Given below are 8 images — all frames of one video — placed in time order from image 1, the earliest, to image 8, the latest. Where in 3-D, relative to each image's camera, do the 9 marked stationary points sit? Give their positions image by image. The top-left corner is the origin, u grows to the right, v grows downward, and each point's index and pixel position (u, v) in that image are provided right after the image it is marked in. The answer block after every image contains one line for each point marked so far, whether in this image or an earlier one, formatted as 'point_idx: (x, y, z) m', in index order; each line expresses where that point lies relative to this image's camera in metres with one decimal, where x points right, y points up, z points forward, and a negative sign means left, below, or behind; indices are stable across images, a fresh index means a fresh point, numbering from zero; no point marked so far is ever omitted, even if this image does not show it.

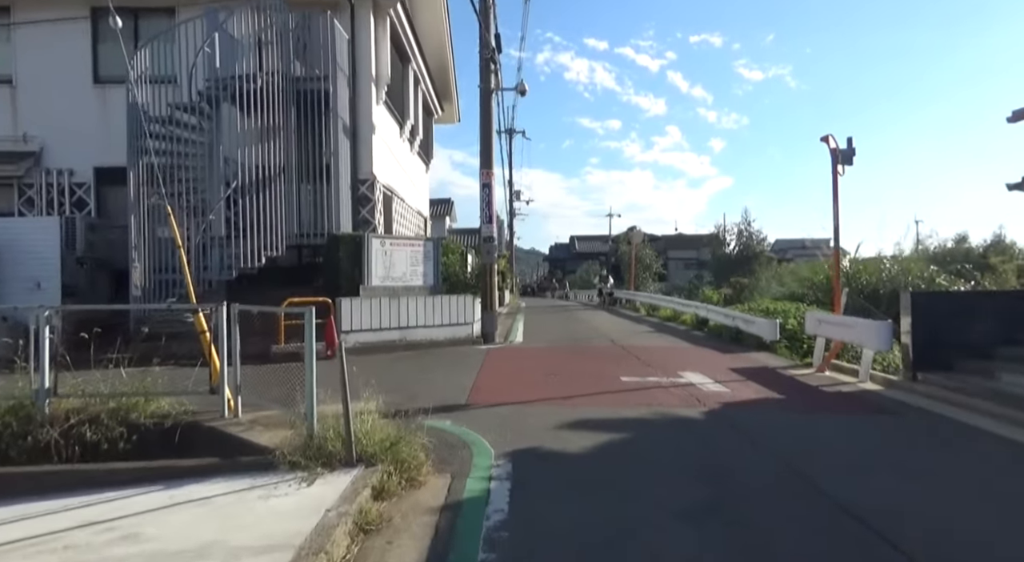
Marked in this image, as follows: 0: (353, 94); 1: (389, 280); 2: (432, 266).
0: (-3.8, +4.5, +14.6) m
1: (-2.8, 0.0, +13.5) m
2: (-1.9, +0.4, +14.5) m
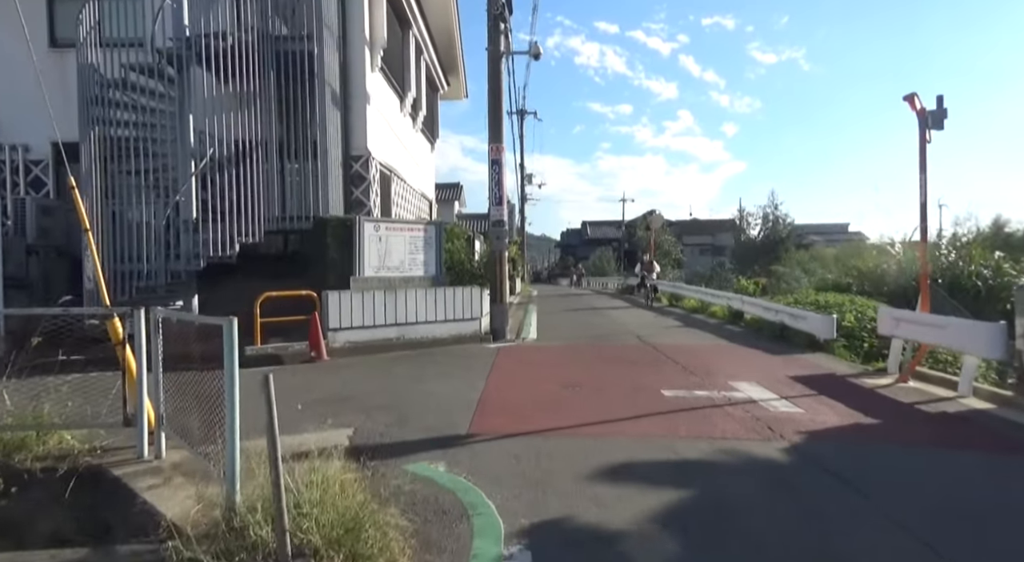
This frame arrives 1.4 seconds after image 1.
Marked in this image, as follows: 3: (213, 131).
0: (-3.6, +4.7, +12.9) m
1: (-2.5, +0.2, +11.8) m
2: (-1.7, +0.6, +12.8) m
3: (-5.2, +2.6, +10.5) m
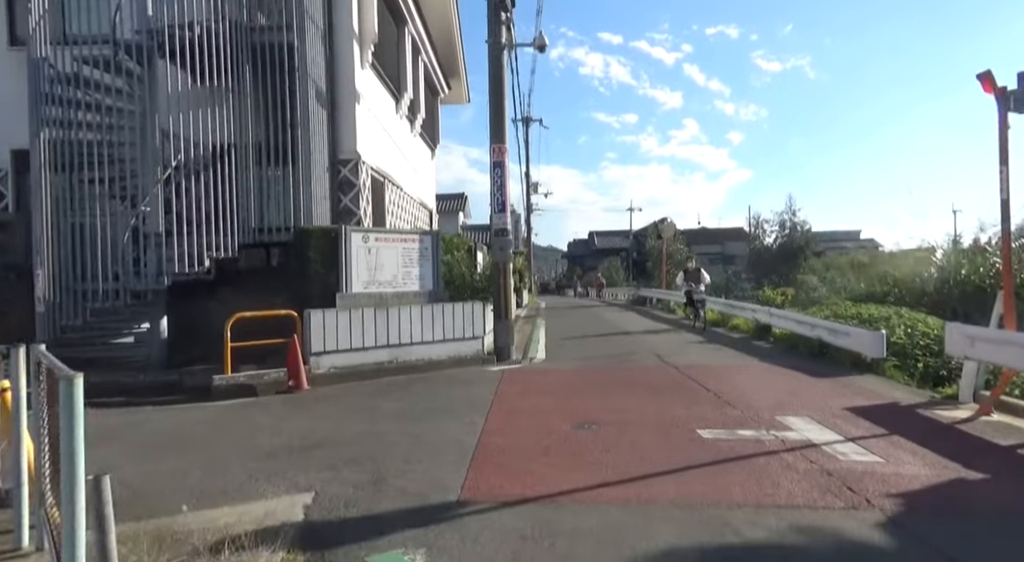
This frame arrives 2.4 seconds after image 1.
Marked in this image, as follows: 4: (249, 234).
0: (-3.5, +4.4, +11.7) m
1: (-2.4, -0.1, +10.6) m
2: (-1.6, +0.3, +11.6) m
3: (-5.2, +2.3, +9.4) m
4: (-4.5, +0.8, +10.2) m
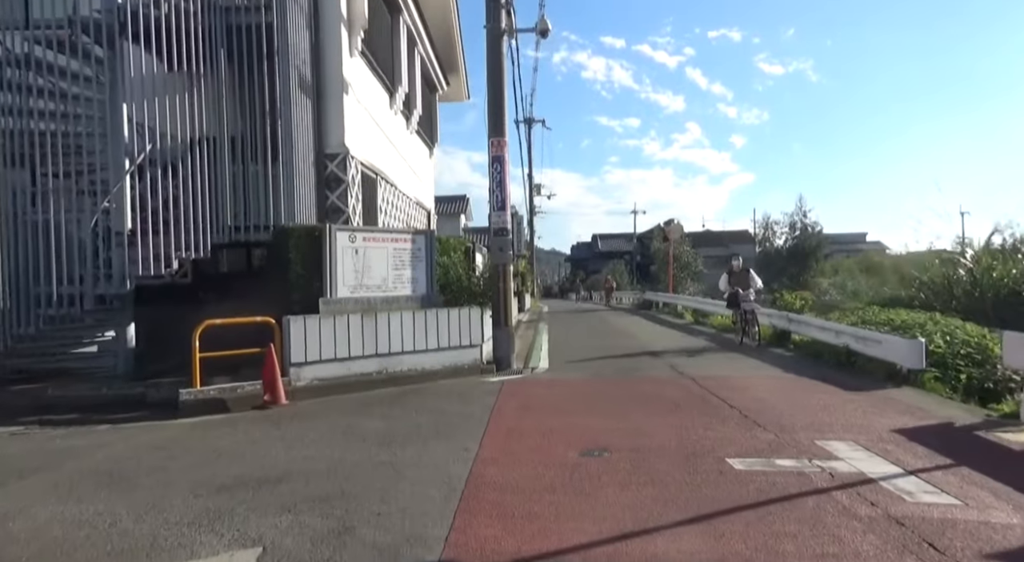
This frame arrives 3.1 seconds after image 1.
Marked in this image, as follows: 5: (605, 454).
0: (-3.5, +4.3, +10.9) m
1: (-2.4, -0.1, +9.8) m
2: (-1.6, +0.2, +10.7) m
3: (-5.2, +2.3, +8.6) m
4: (-4.5, +0.7, +9.4) m
5: (+0.8, -1.6, +5.5) m
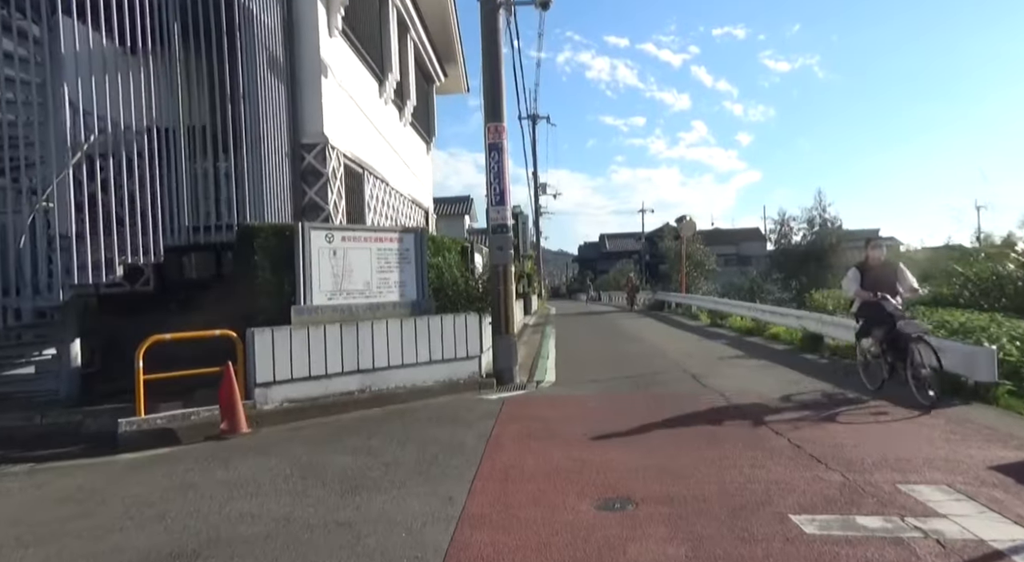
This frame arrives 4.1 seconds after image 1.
0: (-3.6, +4.2, +9.7) m
1: (-2.4, -0.2, +8.6) m
2: (-1.5, +0.1, +9.5) m
3: (-5.2, +2.1, +7.4) m
4: (-4.5, +0.6, +8.2) m
5: (+0.8, -1.6, +4.3) m
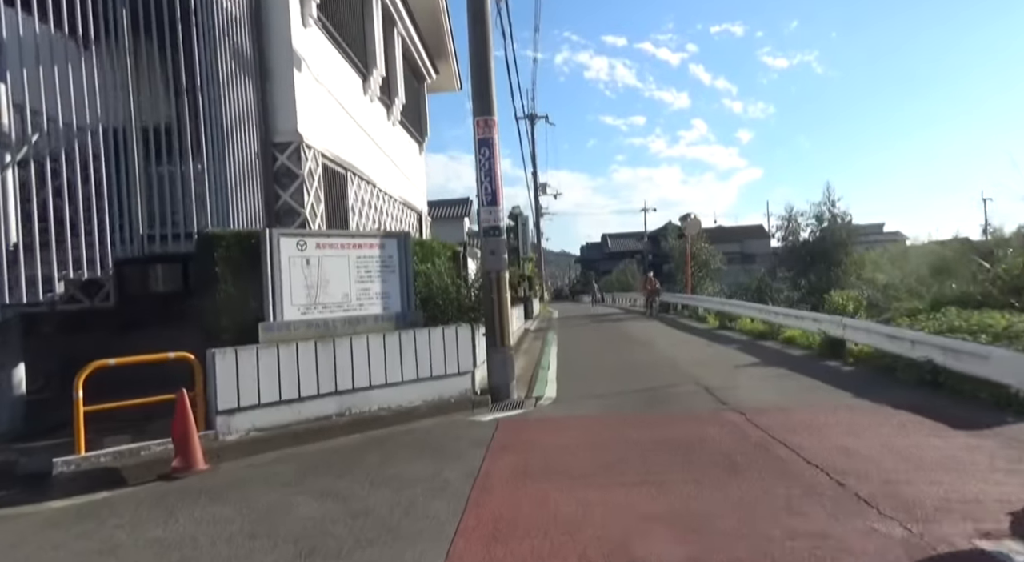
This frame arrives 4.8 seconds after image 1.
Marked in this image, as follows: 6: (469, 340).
0: (-3.7, +4.1, +8.9) m
1: (-2.5, -0.4, +7.7) m
2: (-1.6, 0.0, +8.7) m
3: (-5.4, +1.9, +6.6) m
4: (-4.6, +0.4, +7.4) m
5: (+0.7, -1.7, +3.4) m
6: (-0.6, -0.9, +8.9) m
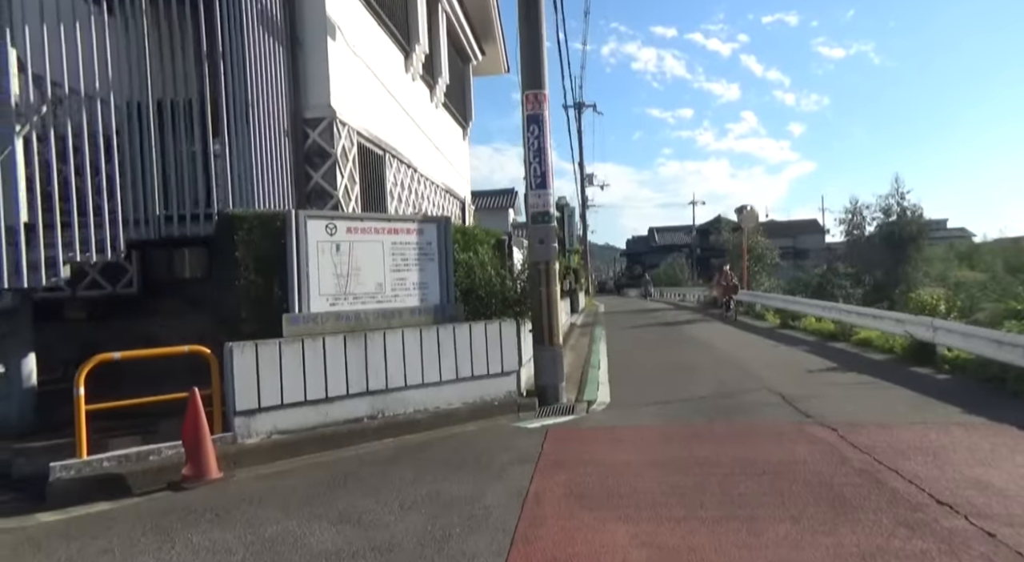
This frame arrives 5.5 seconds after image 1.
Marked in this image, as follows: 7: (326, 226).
0: (-3.0, +4.2, +8.2) m
1: (-1.9, -0.2, +7.0) m
2: (-1.0, +0.1, +7.8) m
3: (-4.8, +2.1, +6.1) m
4: (-4.0, +0.6, +6.8) m
5: (+1.0, -1.6, +2.5) m
6: (0.0, -0.7, +8.0) m
7: (-2.1, +0.6, +6.8) m
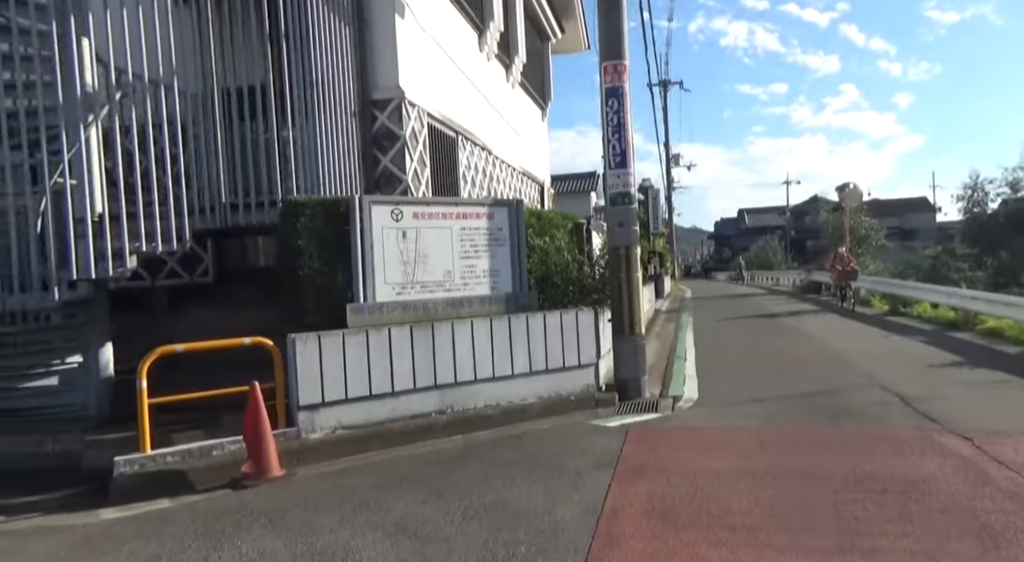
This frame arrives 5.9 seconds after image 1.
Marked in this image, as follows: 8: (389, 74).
0: (-2.0, +4.4, +7.9) m
1: (-1.1, -0.1, +6.7) m
2: (0.0, +0.3, +7.4) m
3: (-4.1, +2.2, +6.1) m
4: (-3.2, +0.7, +6.7) m
5: (+1.2, -1.6, +1.8) m
6: (+1.0, -0.6, +7.4) m
7: (-1.3, +0.8, +6.5) m
8: (-1.6, +2.7, +7.9) m
